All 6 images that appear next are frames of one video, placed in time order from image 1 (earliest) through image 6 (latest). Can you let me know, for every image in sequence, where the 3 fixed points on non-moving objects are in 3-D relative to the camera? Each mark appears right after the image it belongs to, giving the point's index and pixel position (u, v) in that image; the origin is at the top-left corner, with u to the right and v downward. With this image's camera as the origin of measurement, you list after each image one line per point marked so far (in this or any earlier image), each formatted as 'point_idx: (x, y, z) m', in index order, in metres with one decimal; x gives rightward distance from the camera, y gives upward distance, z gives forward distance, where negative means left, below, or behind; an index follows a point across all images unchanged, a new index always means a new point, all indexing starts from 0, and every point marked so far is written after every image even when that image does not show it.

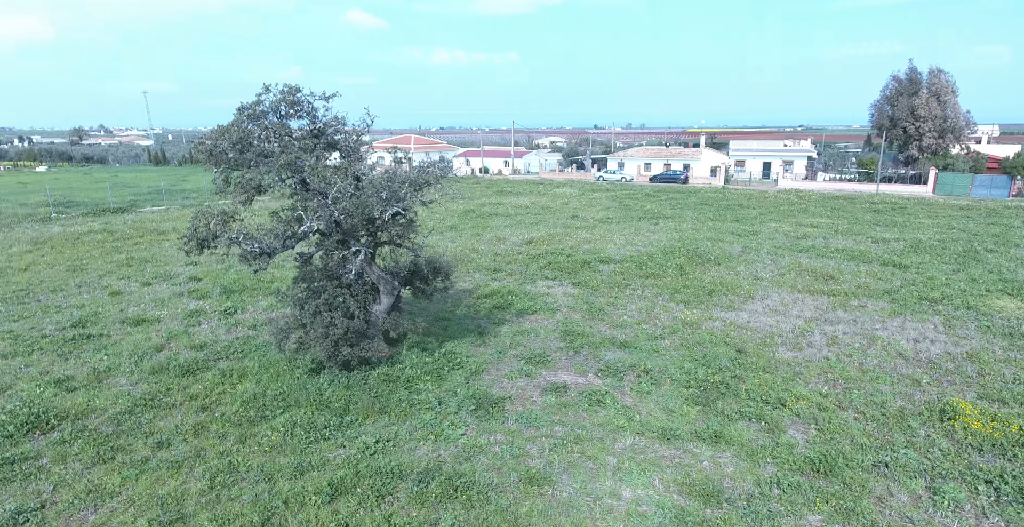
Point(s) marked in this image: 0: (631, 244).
0: (+3.3, +0.5, +16.1) m
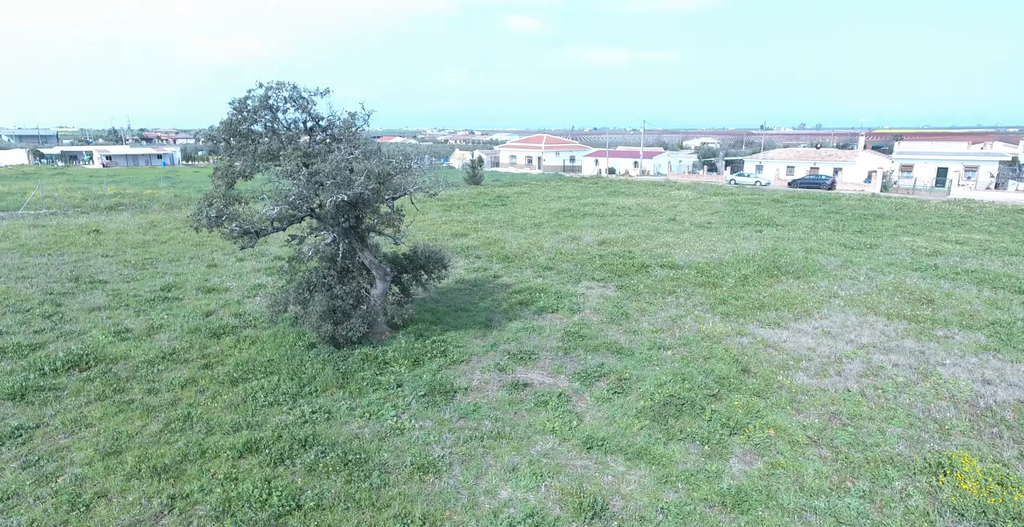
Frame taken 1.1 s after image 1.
0: (+5.2, +0.3, +15.1) m
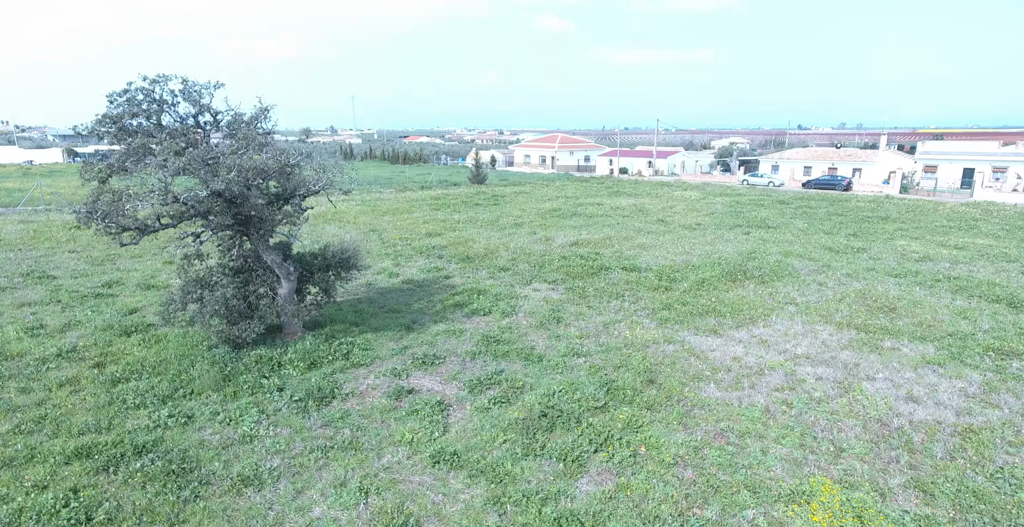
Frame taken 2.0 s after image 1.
0: (+4.3, +0.2, +14.5) m
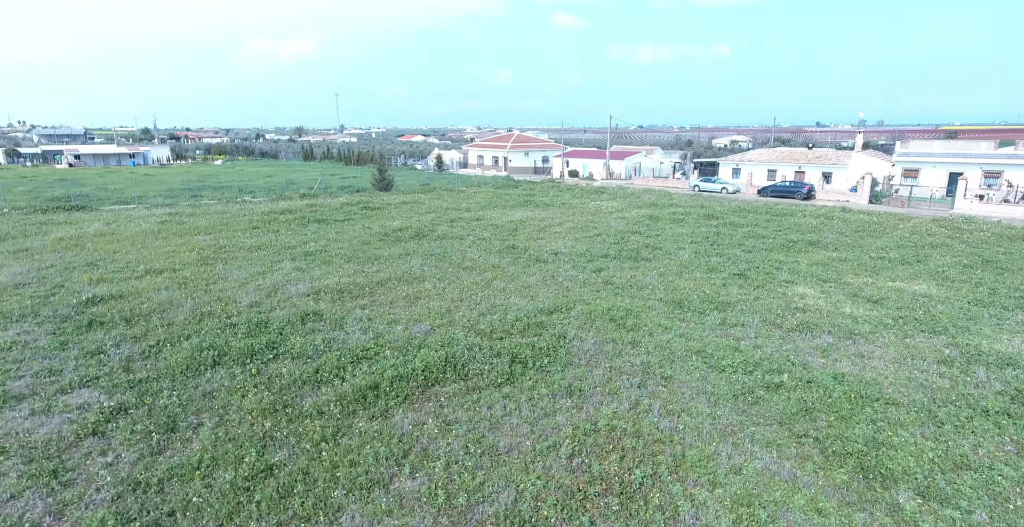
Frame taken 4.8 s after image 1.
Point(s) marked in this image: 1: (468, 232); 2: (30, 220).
0: (-1.4, -0.9, +9.7) m
1: (-1.5, +1.1, +19.2) m
2: (-16.9, +1.5, +19.8) m
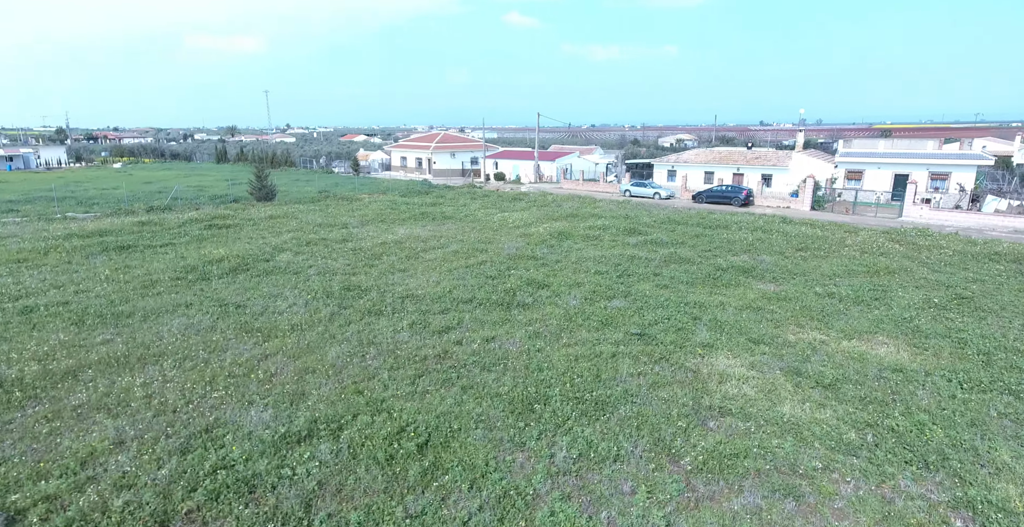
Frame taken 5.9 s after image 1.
0: (-4.3, -2.0, +5.2) m
1: (-5.1, 0.0, +14.7) m
2: (-20.6, +0.2, +14.1) m
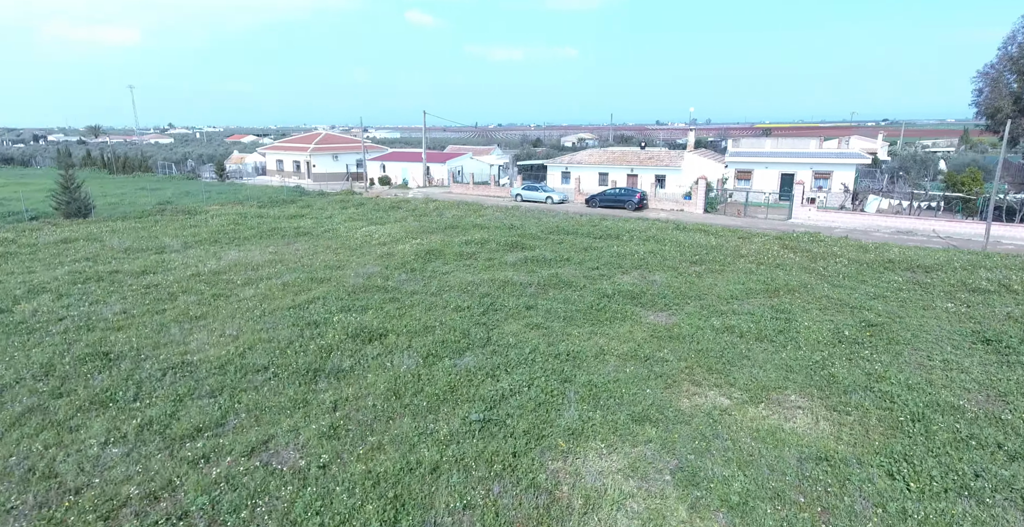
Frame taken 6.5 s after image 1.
0: (-6.0, -2.9, +1.5) m
1: (-8.4, -0.9, +10.7) m
2: (-23.5, -1.3, +7.7) m
